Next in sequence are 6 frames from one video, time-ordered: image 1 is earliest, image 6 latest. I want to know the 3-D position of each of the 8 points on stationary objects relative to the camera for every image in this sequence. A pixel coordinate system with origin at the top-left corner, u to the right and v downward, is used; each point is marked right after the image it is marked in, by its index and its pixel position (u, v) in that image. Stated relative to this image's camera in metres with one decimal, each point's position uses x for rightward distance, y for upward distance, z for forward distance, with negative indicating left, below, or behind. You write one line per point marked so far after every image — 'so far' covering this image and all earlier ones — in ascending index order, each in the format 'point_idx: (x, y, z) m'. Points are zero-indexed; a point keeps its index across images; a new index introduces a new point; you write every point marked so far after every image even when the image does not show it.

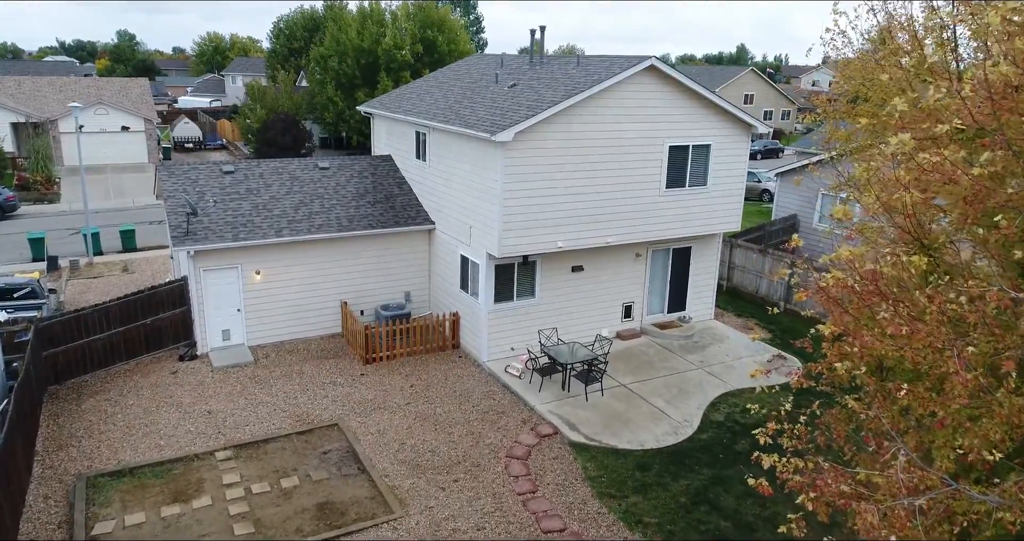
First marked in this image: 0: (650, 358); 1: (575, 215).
0: (+3.2, -2.0, +15.0) m
1: (+1.4, +1.2, +14.1) m
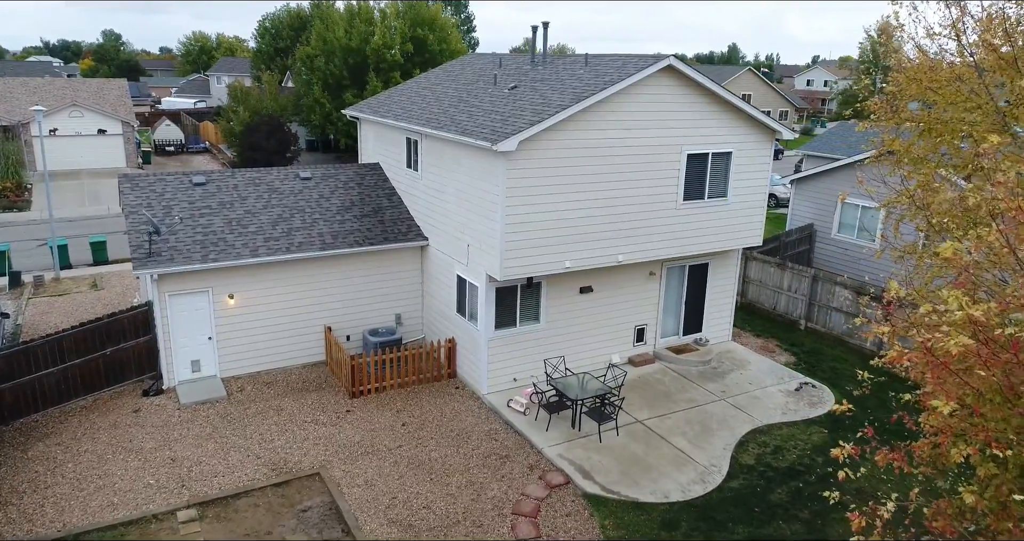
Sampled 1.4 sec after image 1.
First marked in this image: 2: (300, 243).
0: (+3.3, -2.5, +13.6) m
1: (+1.4, +0.8, +12.6) m
2: (-4.5, +0.6, +13.8) m
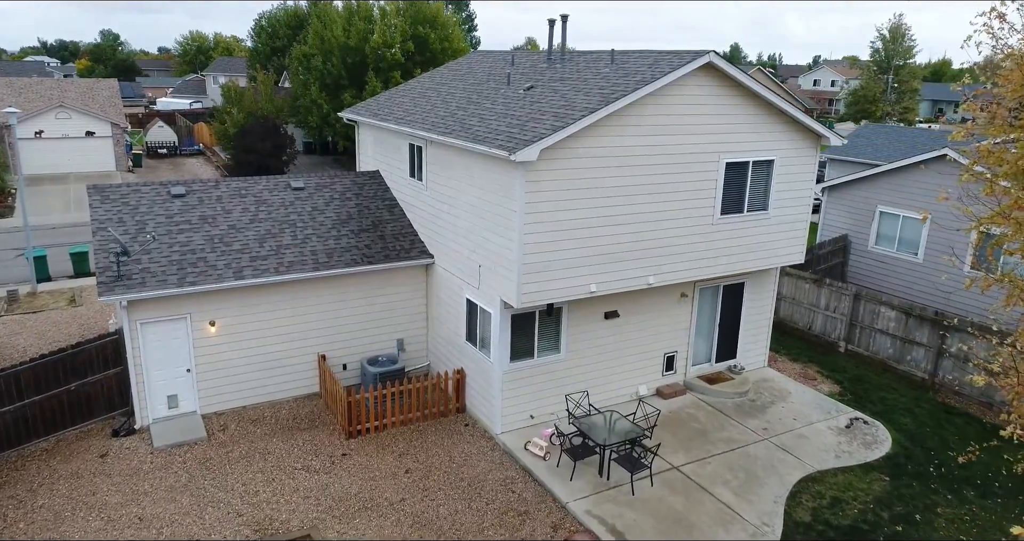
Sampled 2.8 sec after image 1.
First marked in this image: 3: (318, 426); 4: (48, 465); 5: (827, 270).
0: (+3.6, -2.9, +12.1) m
1: (+1.7, +0.3, +11.1) m
2: (-4.2, +0.1, +12.3) m
3: (-3.6, -2.9, +12.0) m
4: (-7.8, -3.2, +10.8) m
5: (+8.9, 0.0, +18.4) m
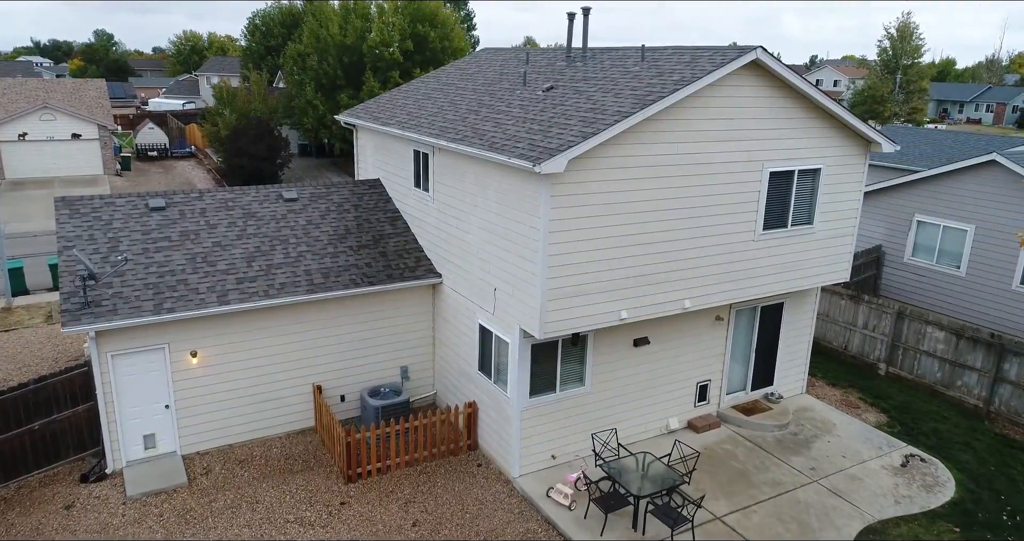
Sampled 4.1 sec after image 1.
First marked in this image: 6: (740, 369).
0: (+3.9, -3.3, +10.9) m
1: (+2.0, 0.0, +9.9) m
2: (-3.9, -0.2, +11.0) m
3: (-3.3, -3.3, +10.7) m
4: (-7.4, -3.6, +9.5) m
5: (+9.2, -0.4, +17.1) m
6: (+4.4, -1.9, +12.5) m
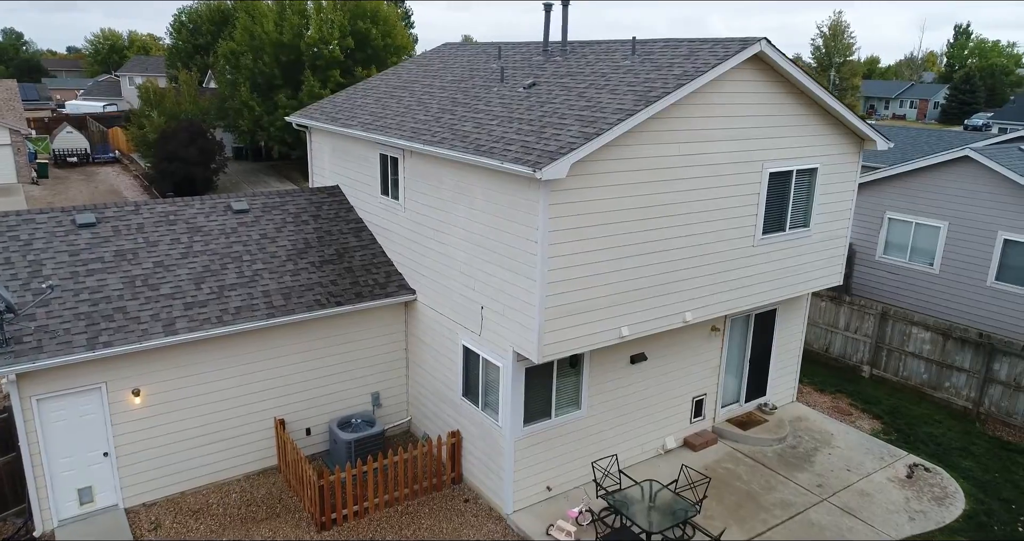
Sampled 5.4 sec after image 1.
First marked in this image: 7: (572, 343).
0: (+3.7, -3.4, +10.2) m
1: (+1.9, -0.2, +9.1) m
2: (-4.1, -0.6, +9.6) m
3: (-3.4, -3.6, +9.5) m
4: (-7.4, -4.1, +7.9) m
5: (+8.4, -0.3, +16.9) m
6: (+4.1, -2.0, +11.9) m
7: (+0.8, -0.9, +8.5) m
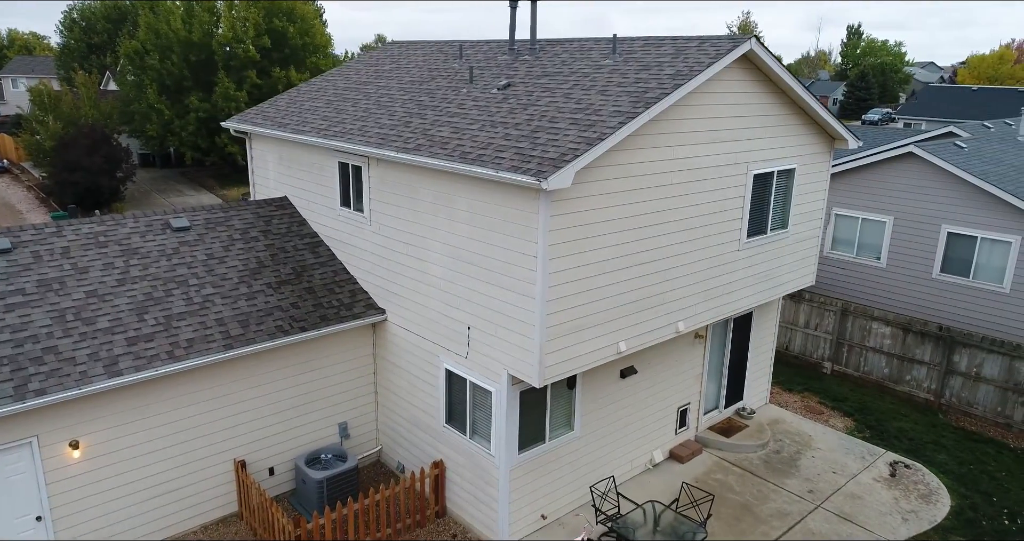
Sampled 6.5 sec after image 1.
0: (+3.5, -3.5, +10.0) m
1: (+1.8, -0.4, +8.6) m
2: (-4.3, -0.9, +8.5) m
3: (-3.4, -3.9, +8.4) m
4: (-7.2, -4.5, +6.4) m
5: (+7.3, -0.3, +17.2) m
6: (+3.7, -2.1, +11.7) m
7: (+0.7, -1.1, +7.9) m
